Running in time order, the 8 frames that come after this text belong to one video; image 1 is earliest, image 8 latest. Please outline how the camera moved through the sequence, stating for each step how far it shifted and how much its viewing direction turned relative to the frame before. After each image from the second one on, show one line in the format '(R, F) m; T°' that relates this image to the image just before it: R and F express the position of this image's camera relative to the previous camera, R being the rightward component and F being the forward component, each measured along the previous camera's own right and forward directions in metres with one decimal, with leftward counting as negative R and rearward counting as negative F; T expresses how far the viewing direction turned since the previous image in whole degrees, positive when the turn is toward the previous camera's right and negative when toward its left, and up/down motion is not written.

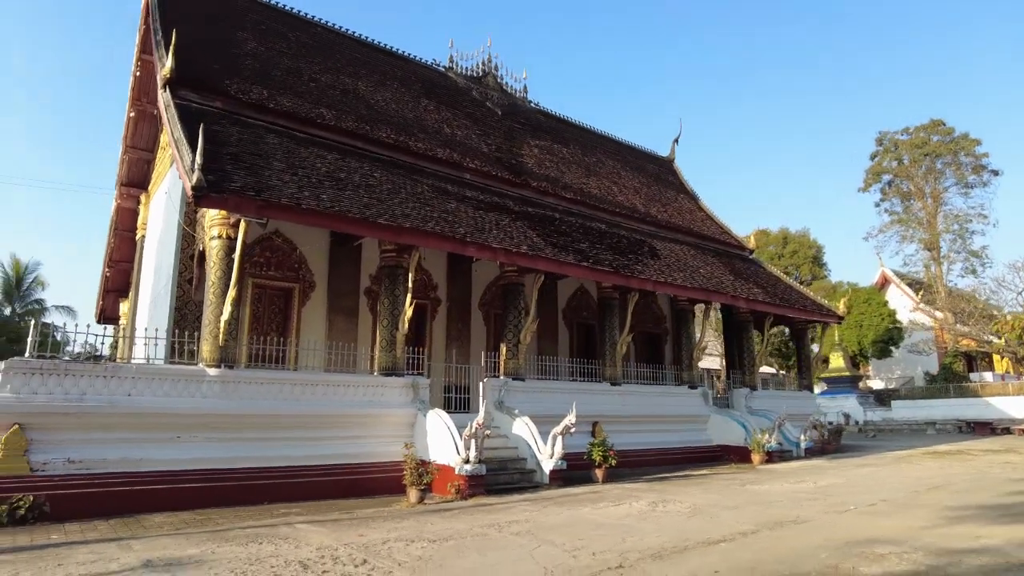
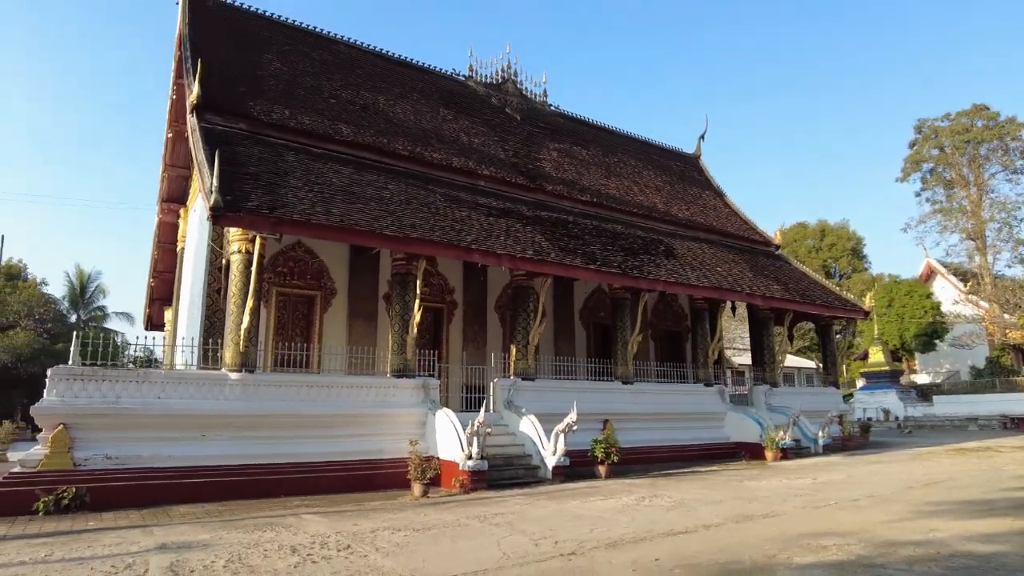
(+0.5, -0.3) m; -4°
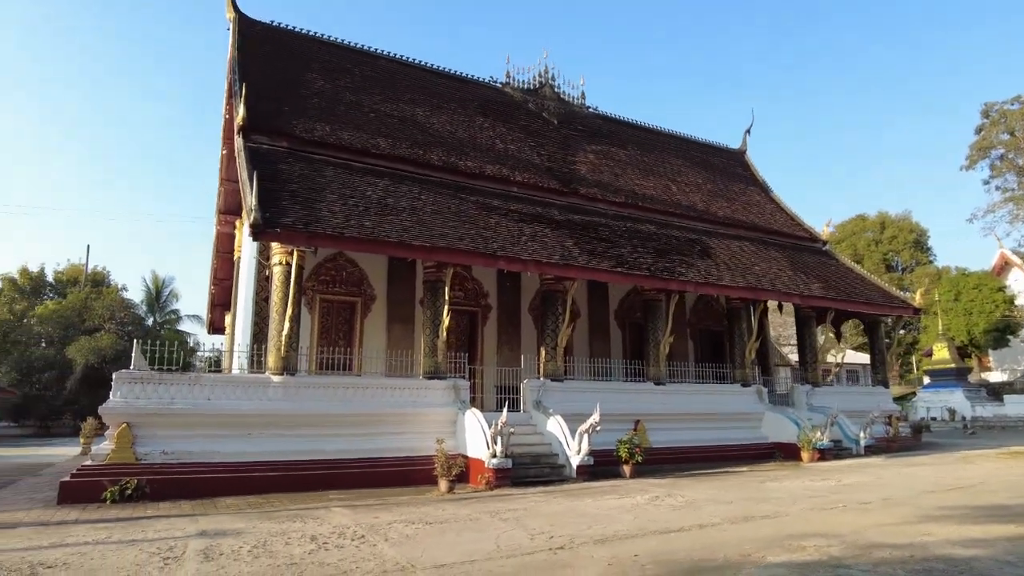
(+0.5, -0.3) m; -5°
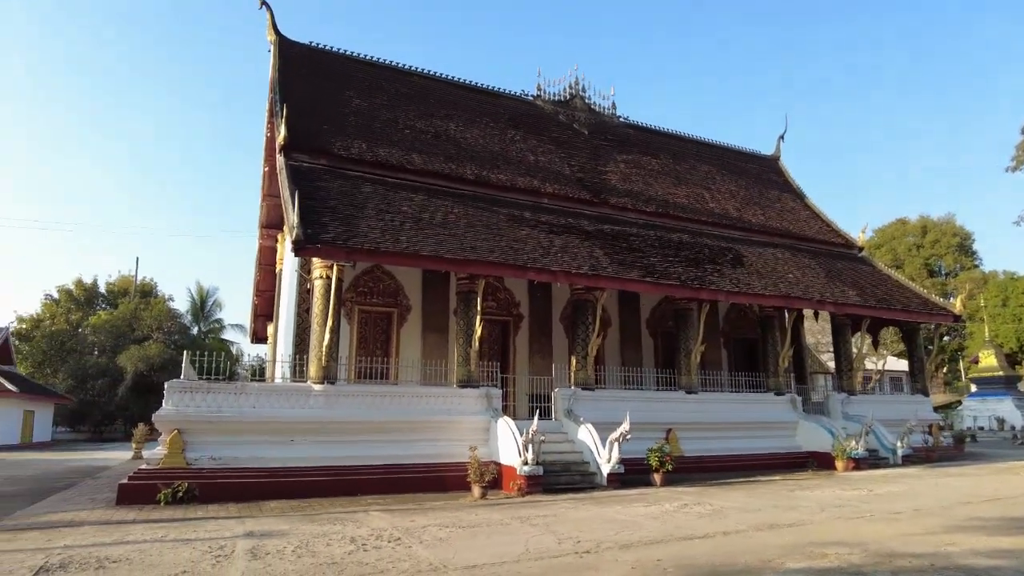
(+0.1, -0.2) m; -3°
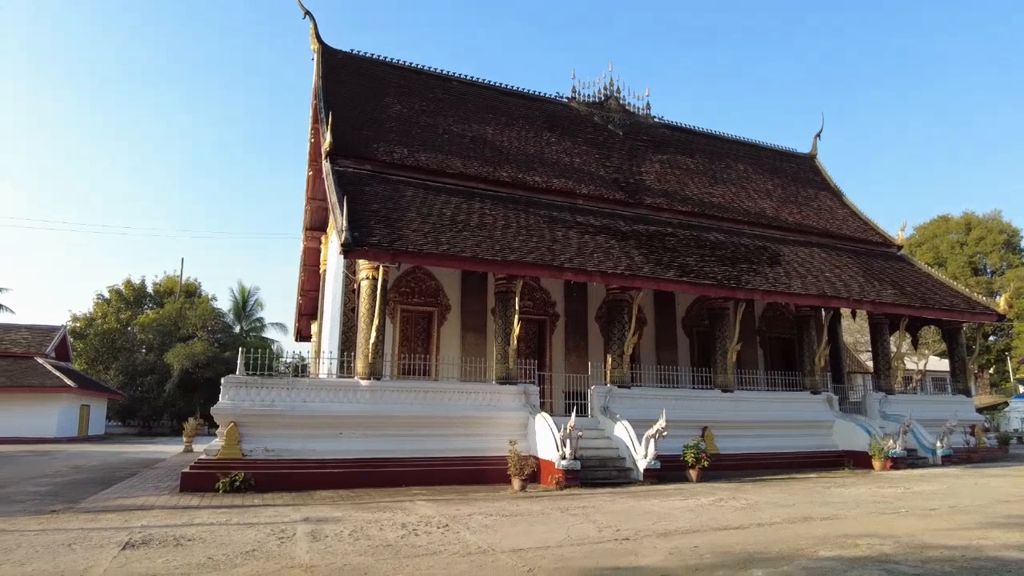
(-0.1, -0.3) m; -3°
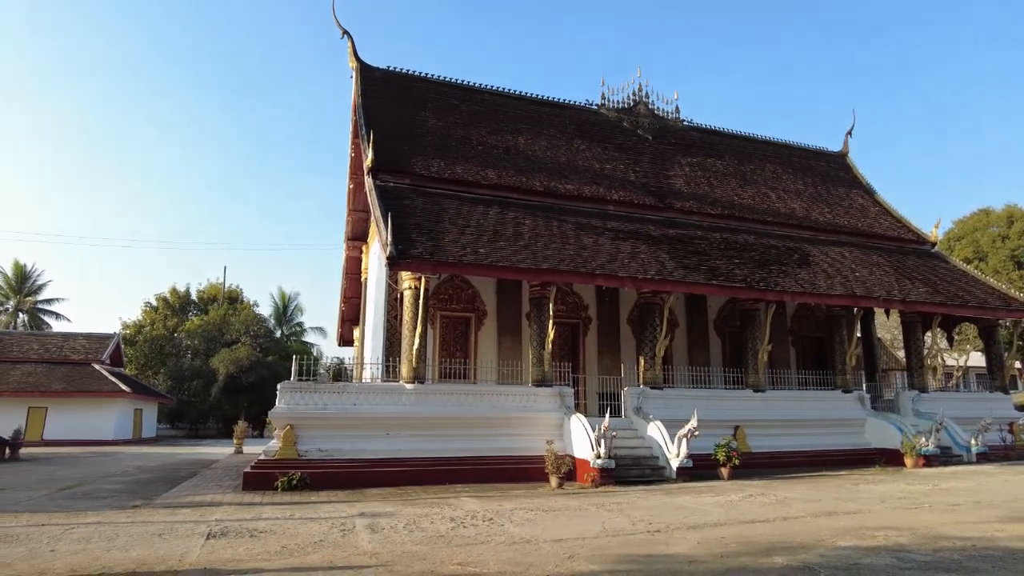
(0.0, -0.4) m; -3°
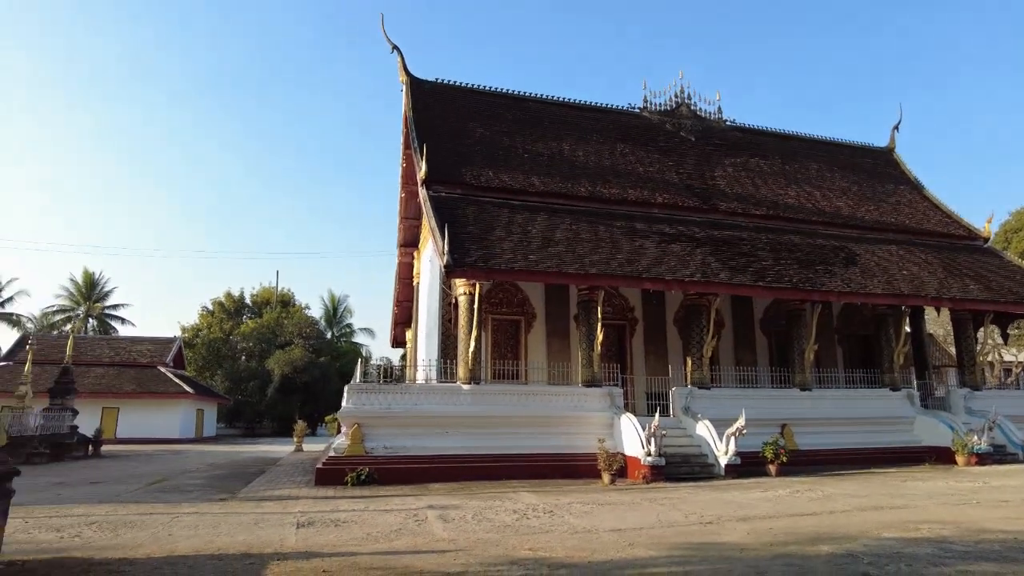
(-0.1, -0.4) m; -4°
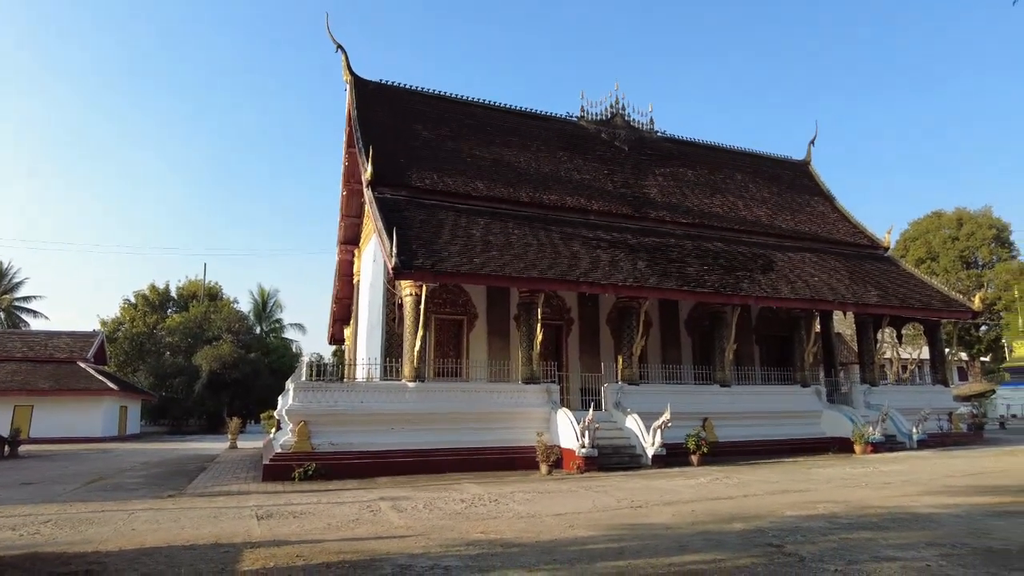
(-0.2, -0.5) m; +6°
